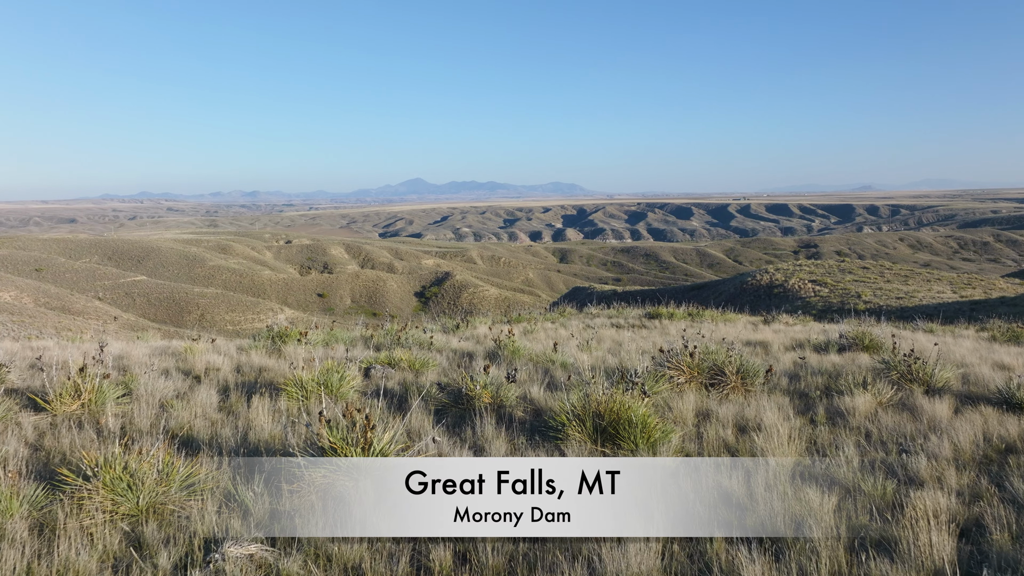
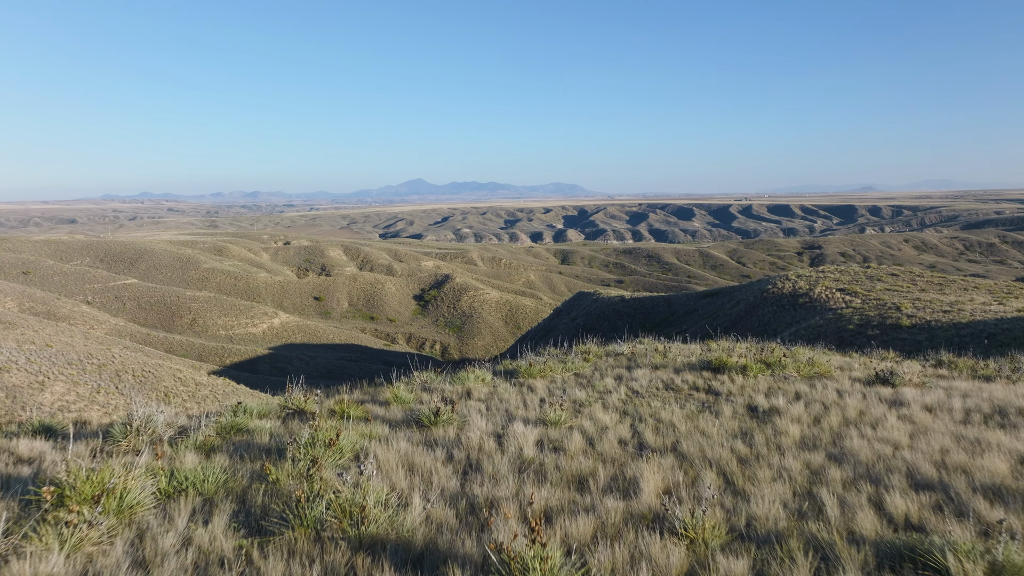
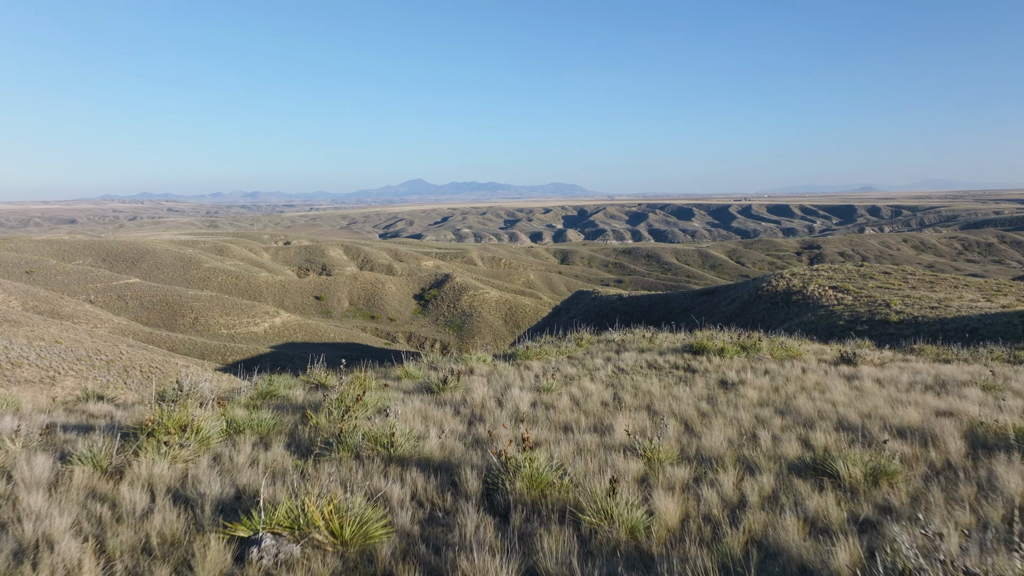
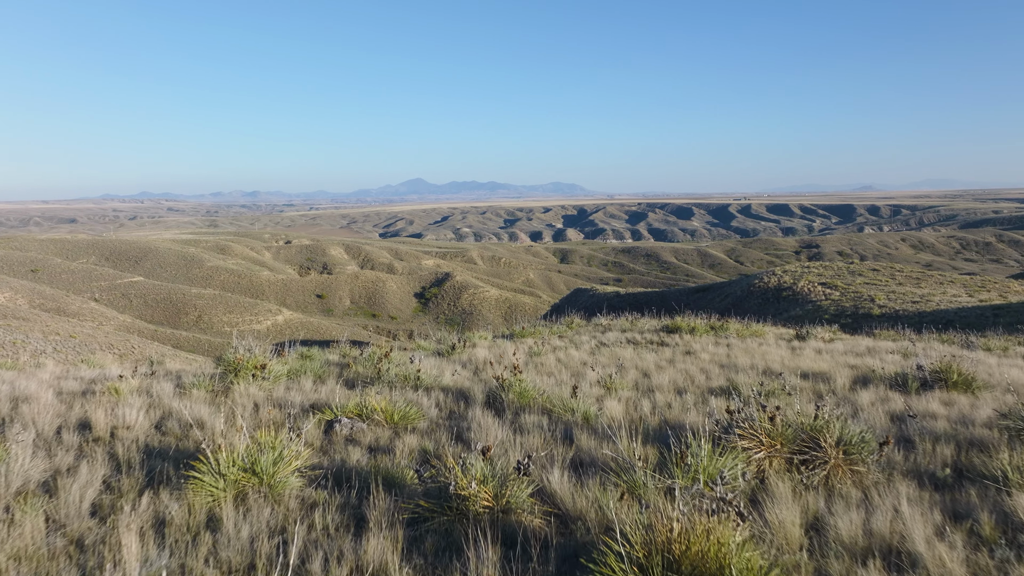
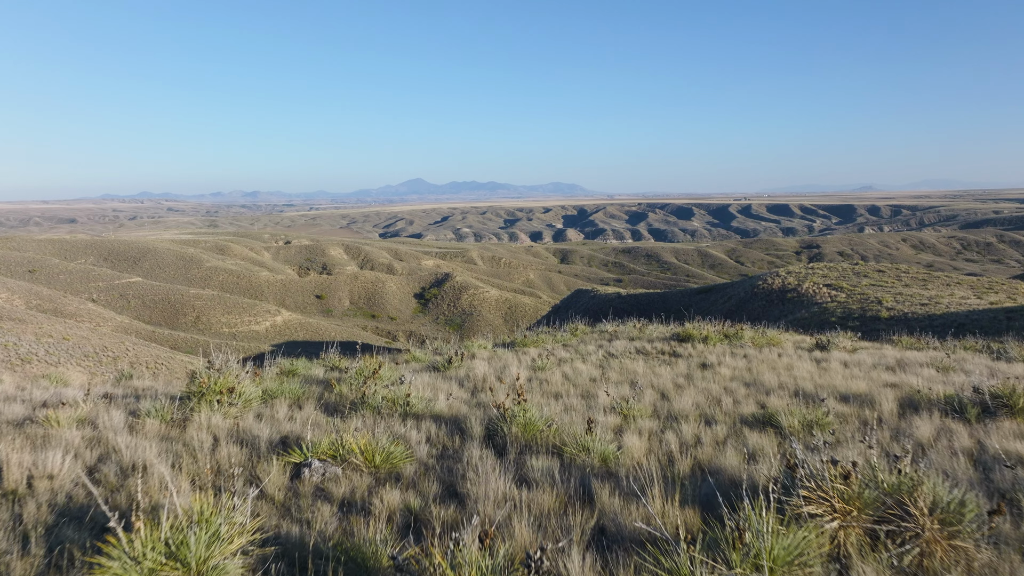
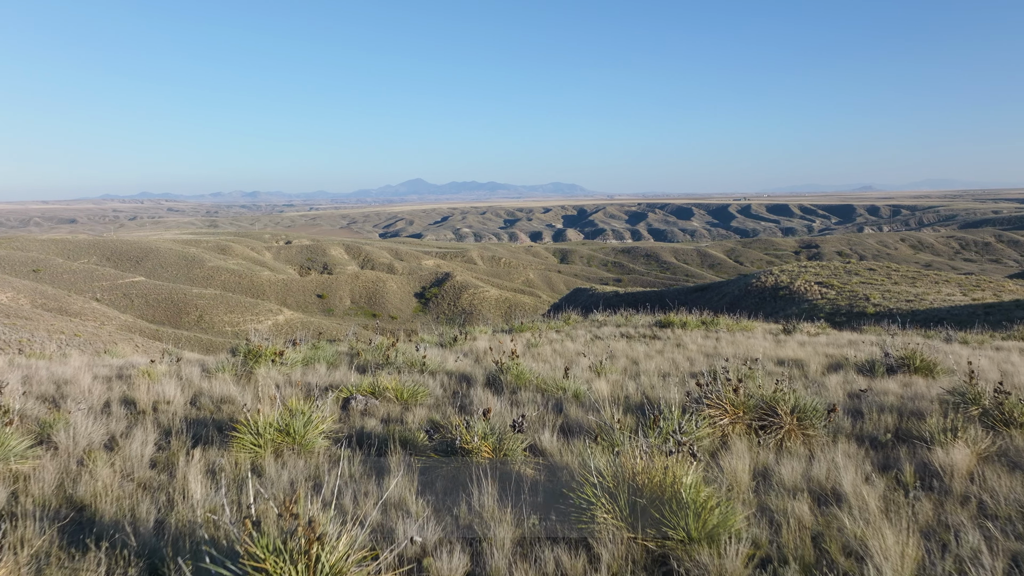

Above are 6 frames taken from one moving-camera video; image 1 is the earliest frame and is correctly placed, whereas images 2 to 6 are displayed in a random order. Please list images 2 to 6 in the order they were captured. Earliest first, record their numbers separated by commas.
6, 4, 5, 3, 2
